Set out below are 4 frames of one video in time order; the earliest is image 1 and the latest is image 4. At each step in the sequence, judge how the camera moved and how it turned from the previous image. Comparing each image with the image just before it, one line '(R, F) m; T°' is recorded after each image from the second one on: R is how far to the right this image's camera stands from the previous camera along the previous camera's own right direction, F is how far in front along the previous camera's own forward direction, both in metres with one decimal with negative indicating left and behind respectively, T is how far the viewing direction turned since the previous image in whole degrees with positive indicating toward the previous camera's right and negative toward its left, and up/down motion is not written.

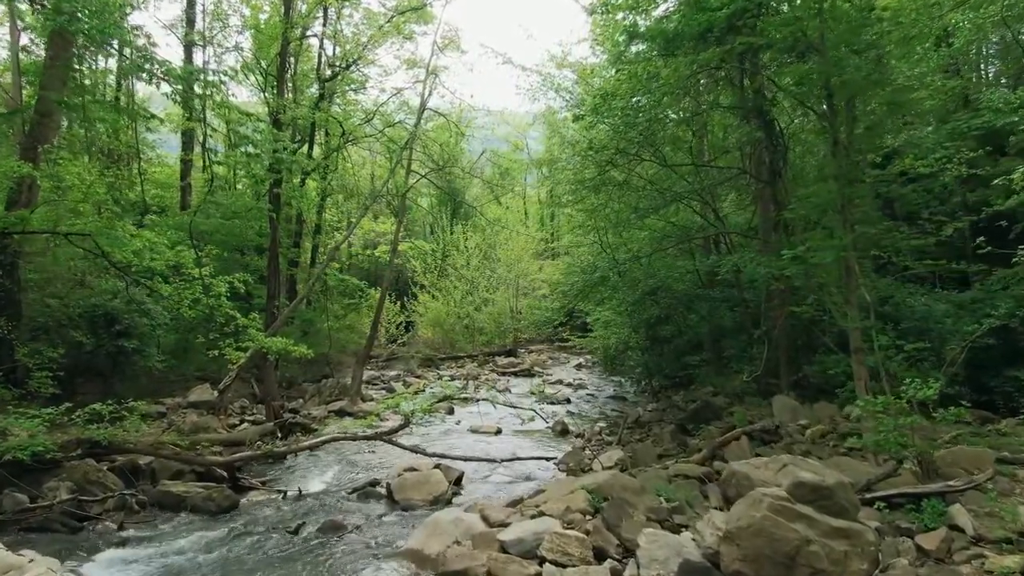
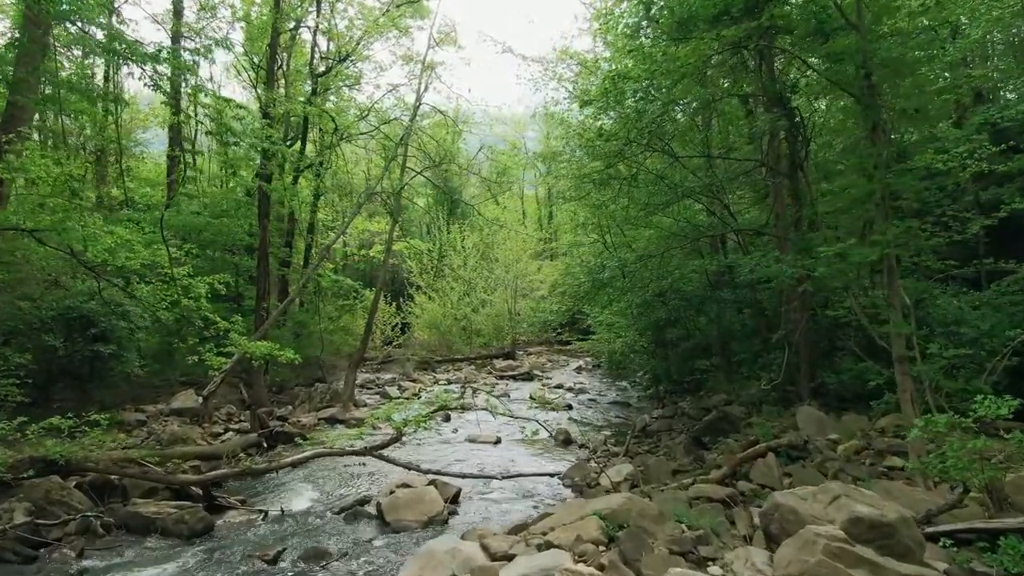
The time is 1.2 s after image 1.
(-0.1, +0.7) m; 0°
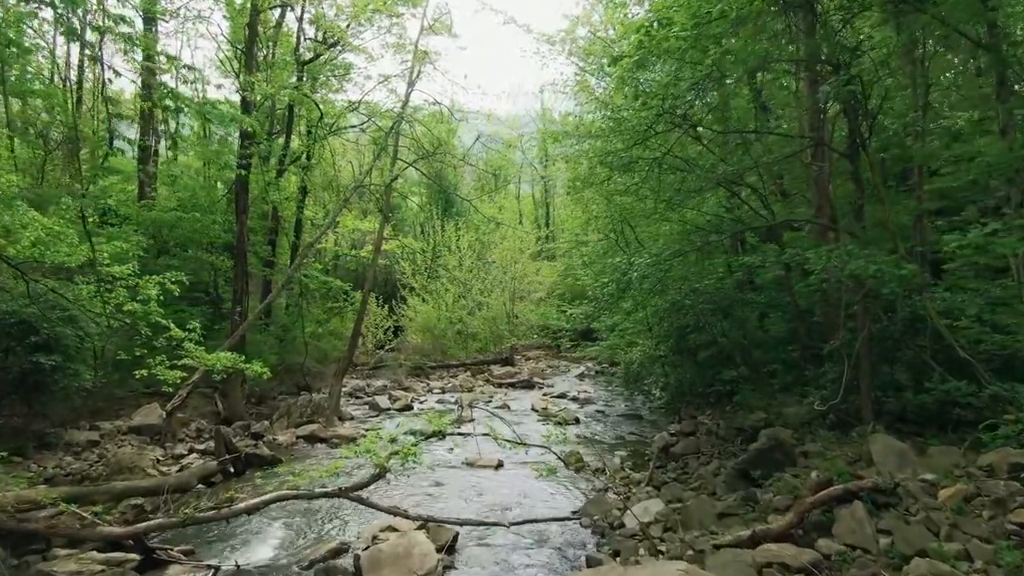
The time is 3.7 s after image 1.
(-0.2, +1.5) m; +1°
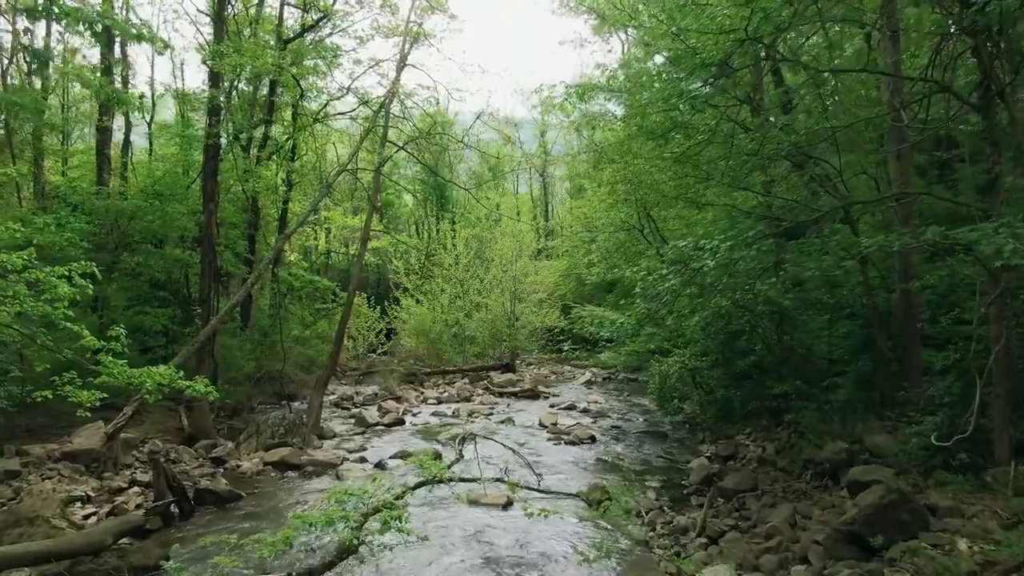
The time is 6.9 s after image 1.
(-0.2, +2.0) m; 0°
